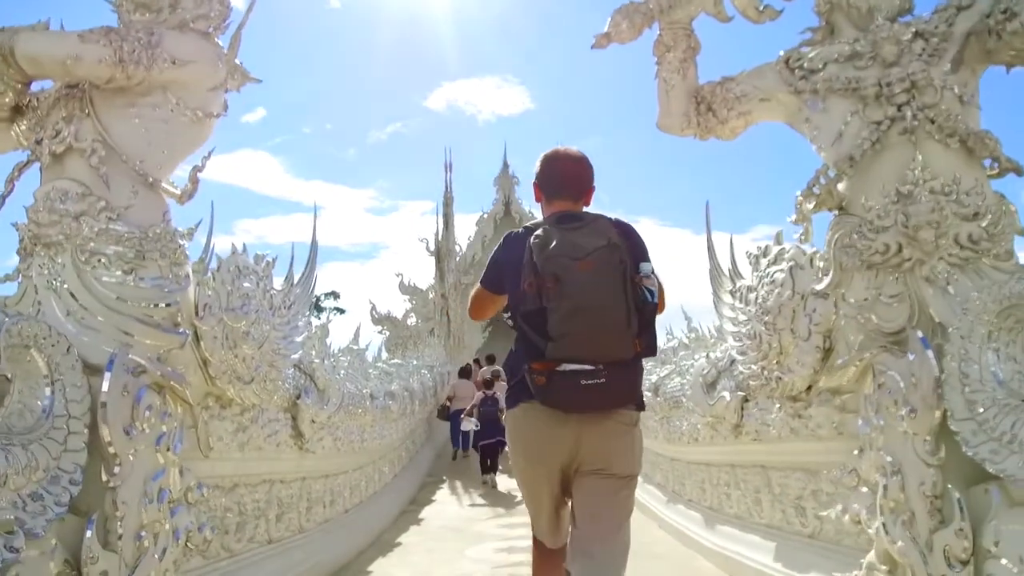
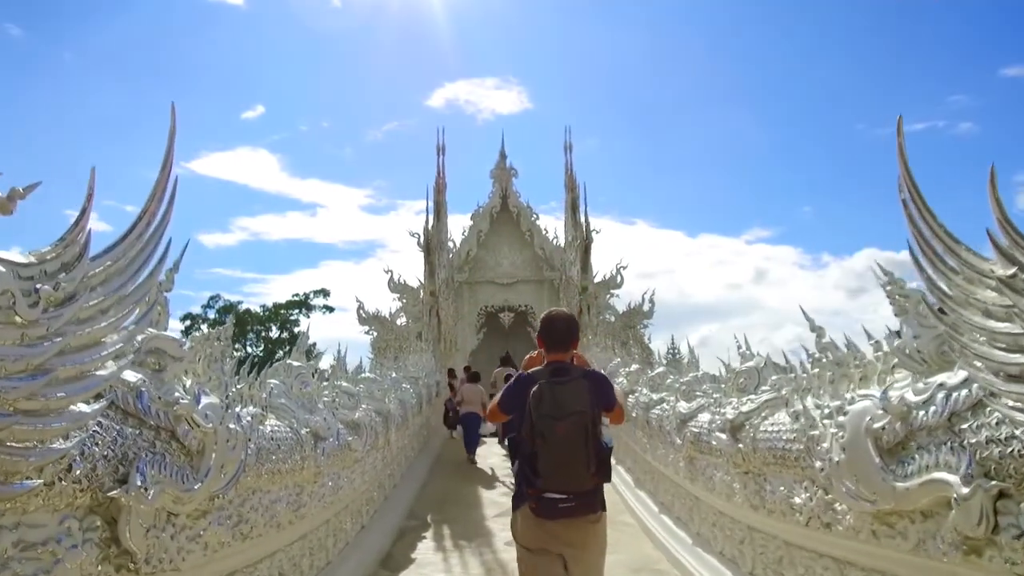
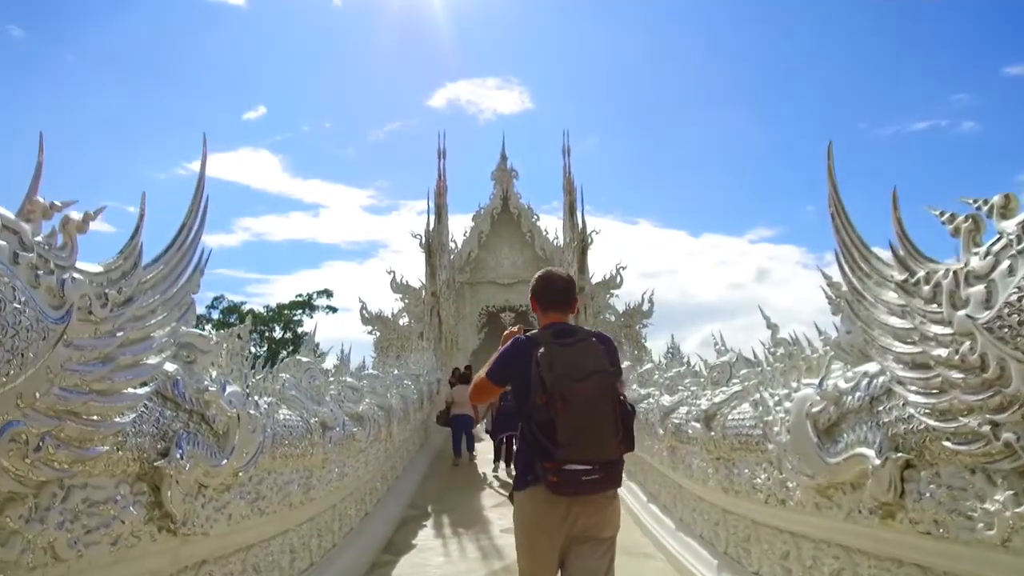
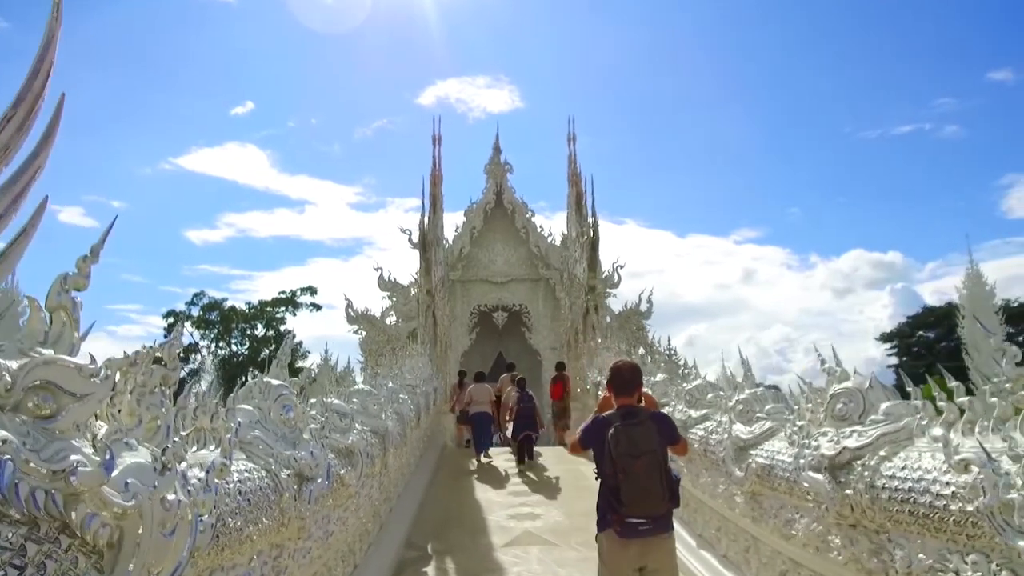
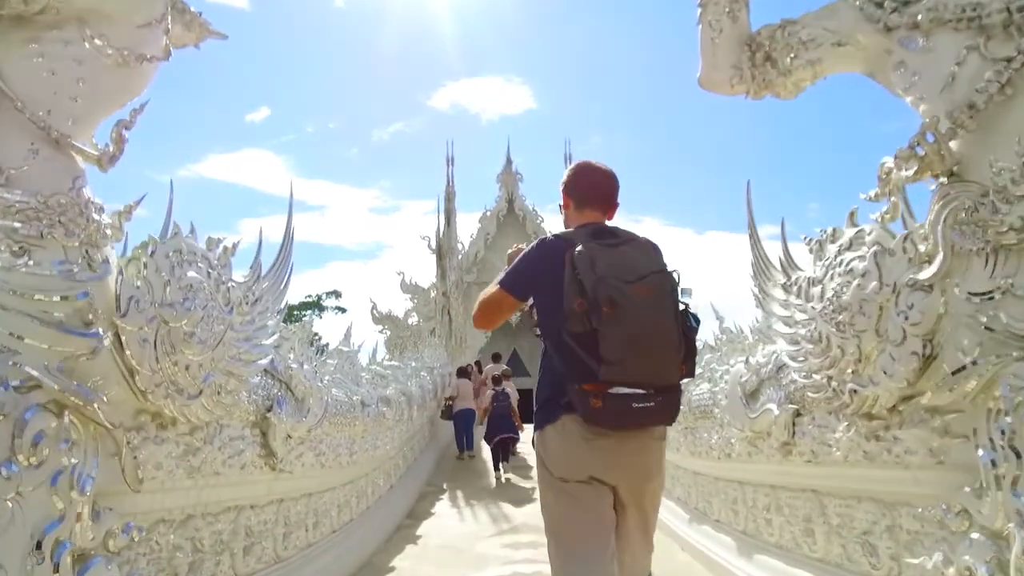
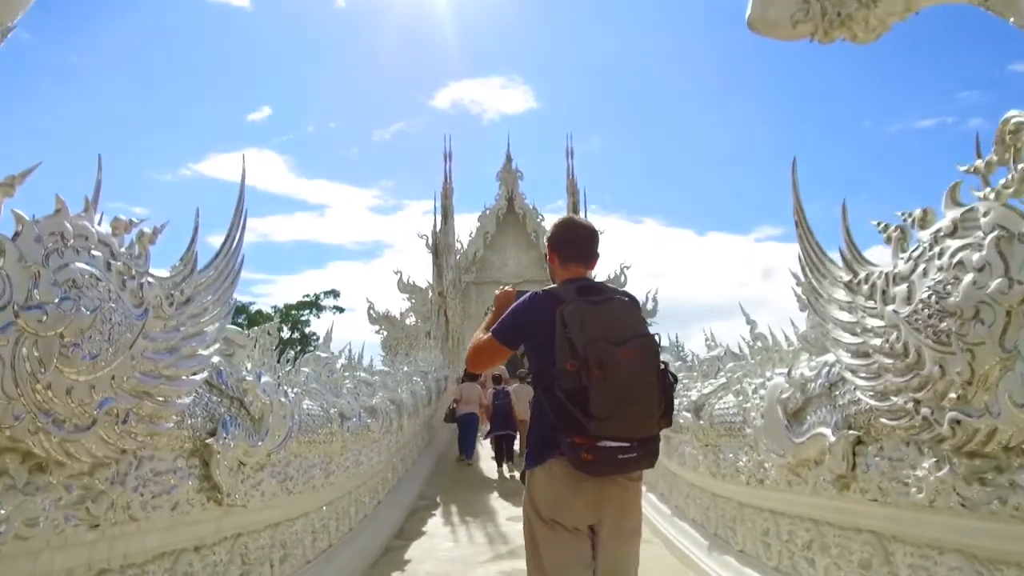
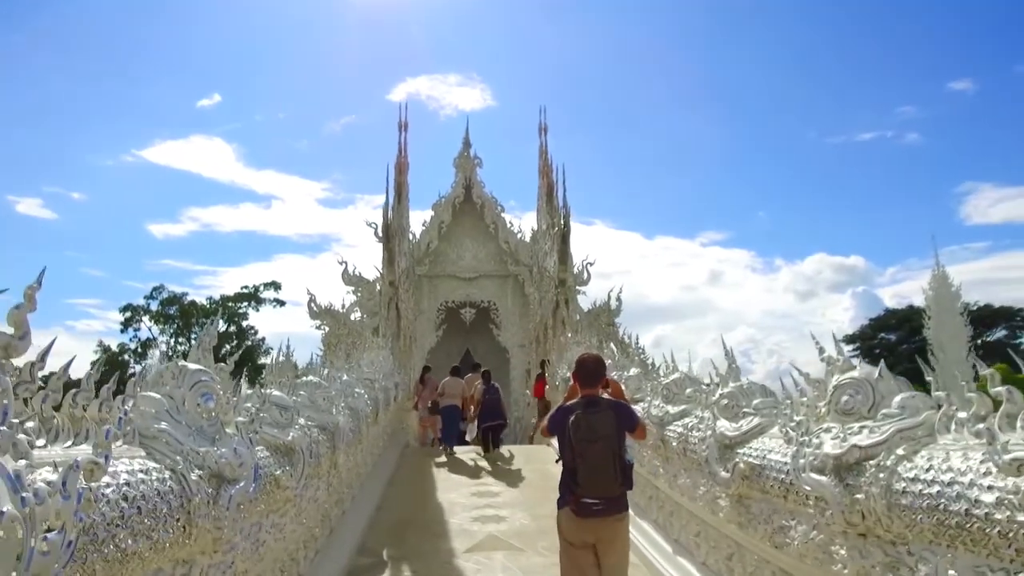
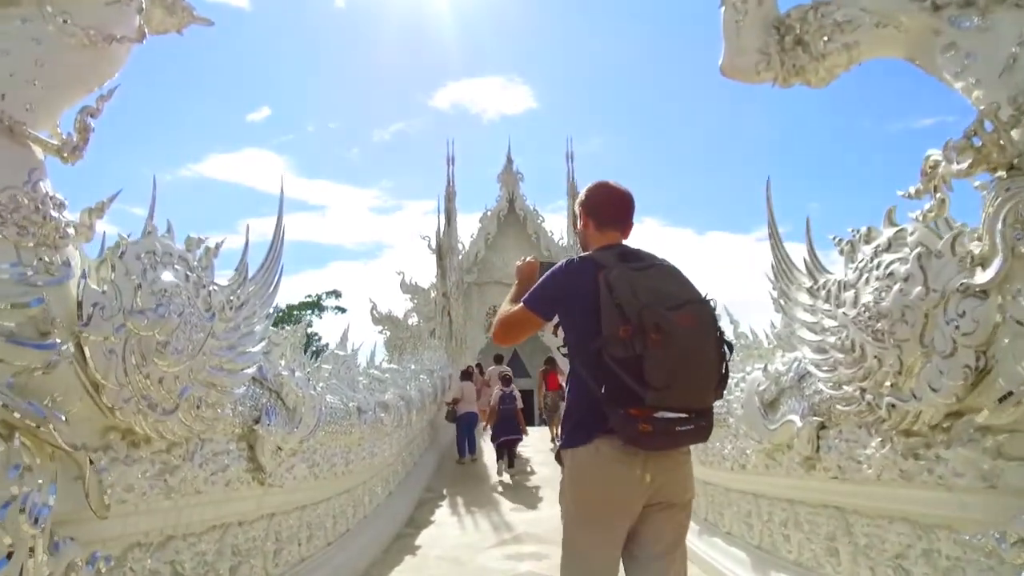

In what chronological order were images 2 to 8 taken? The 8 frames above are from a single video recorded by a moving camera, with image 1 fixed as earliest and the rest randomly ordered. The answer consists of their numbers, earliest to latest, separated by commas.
5, 8, 6, 3, 2, 4, 7
